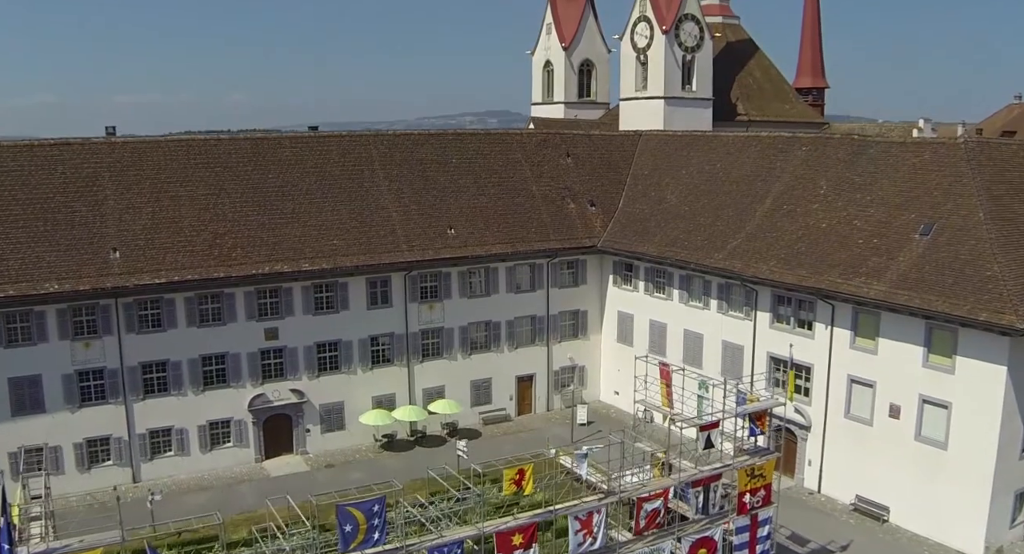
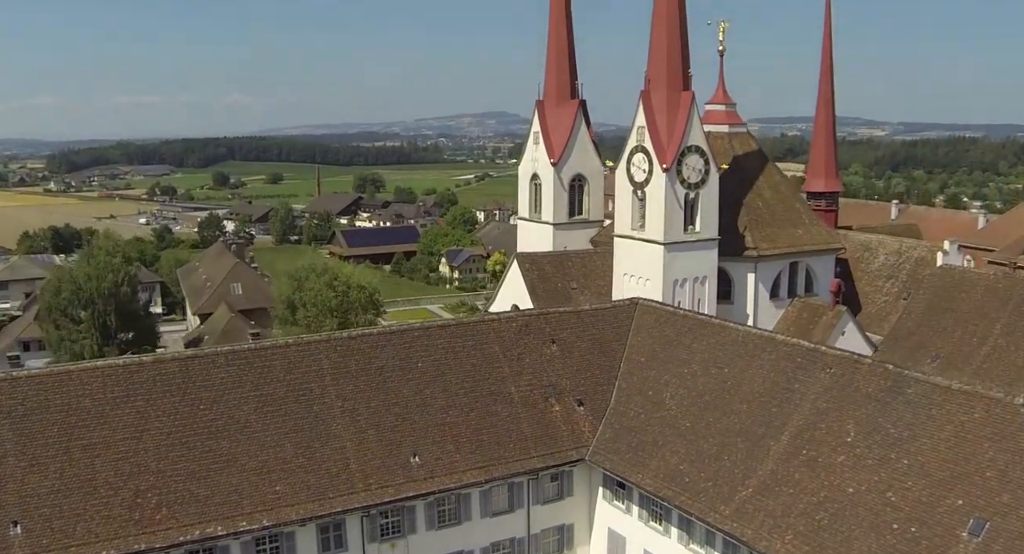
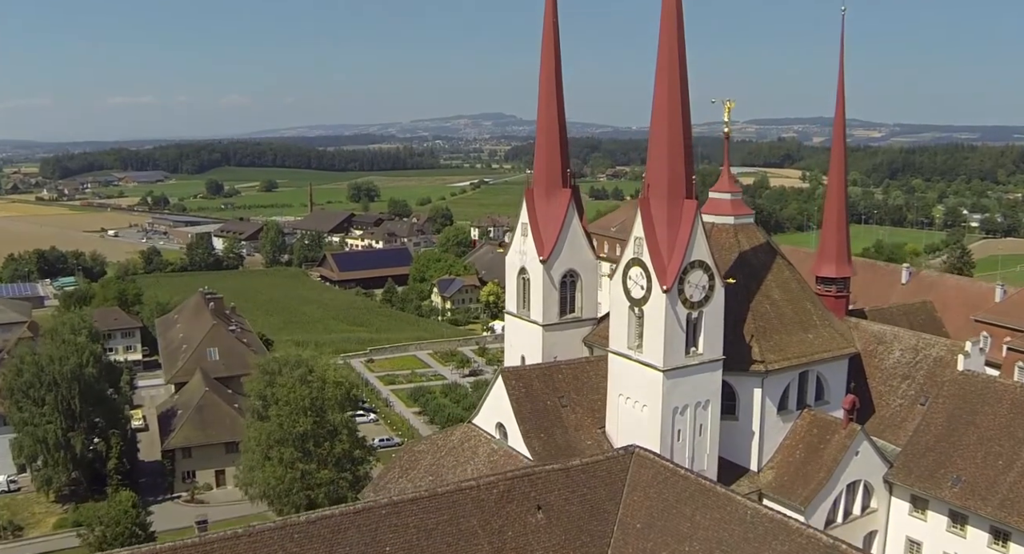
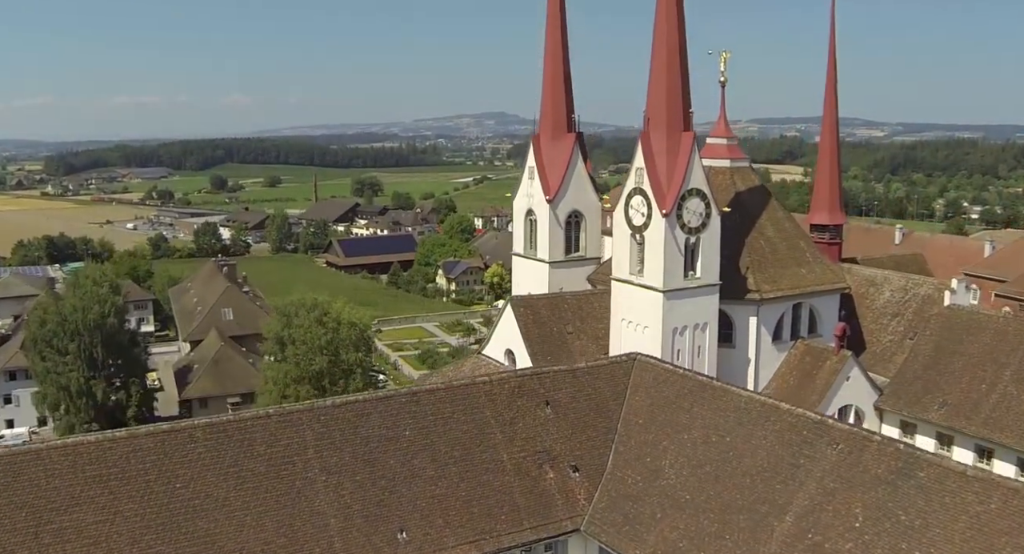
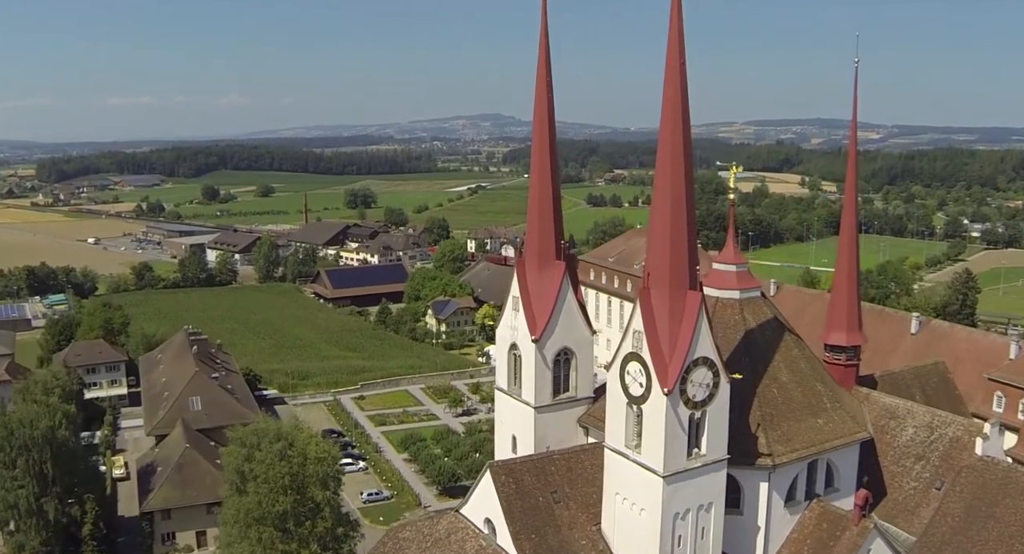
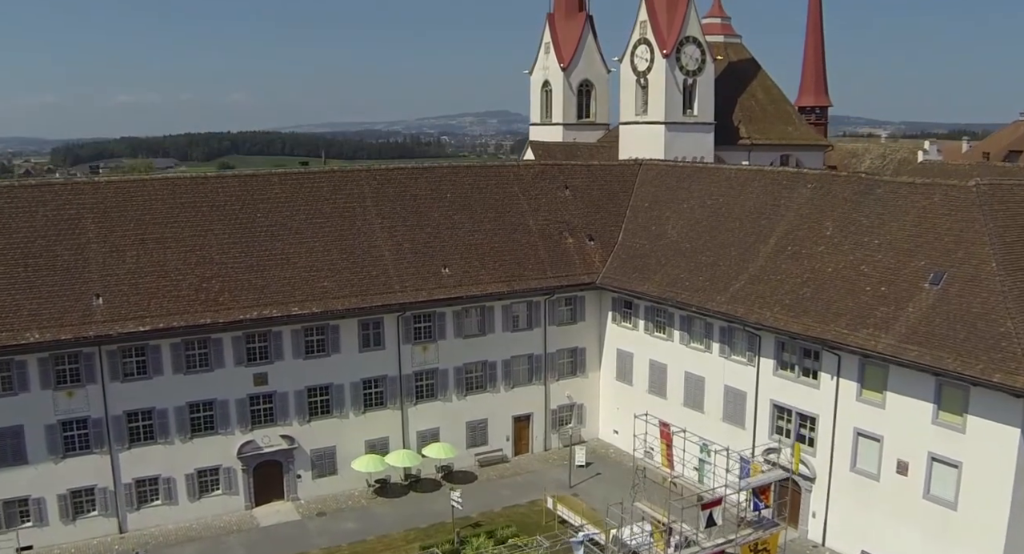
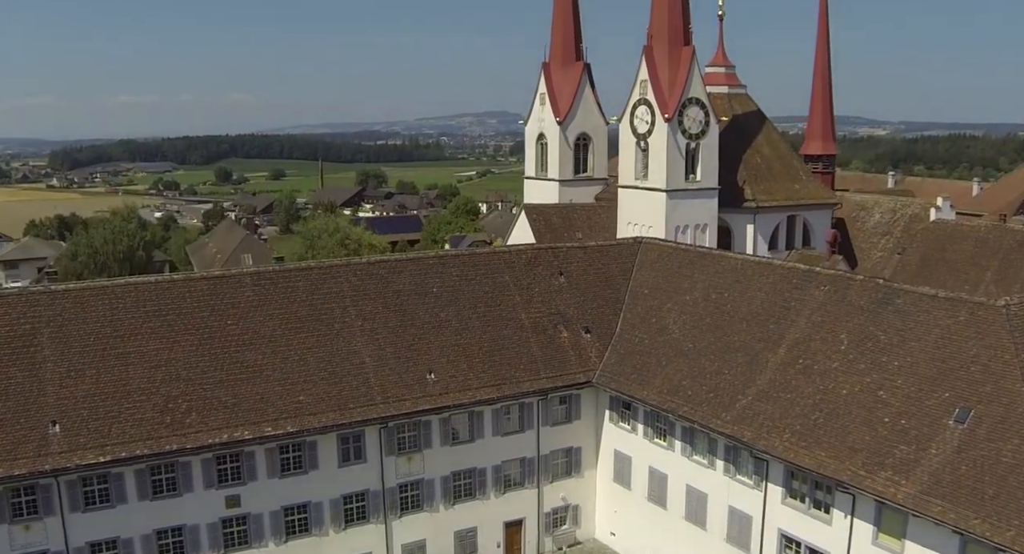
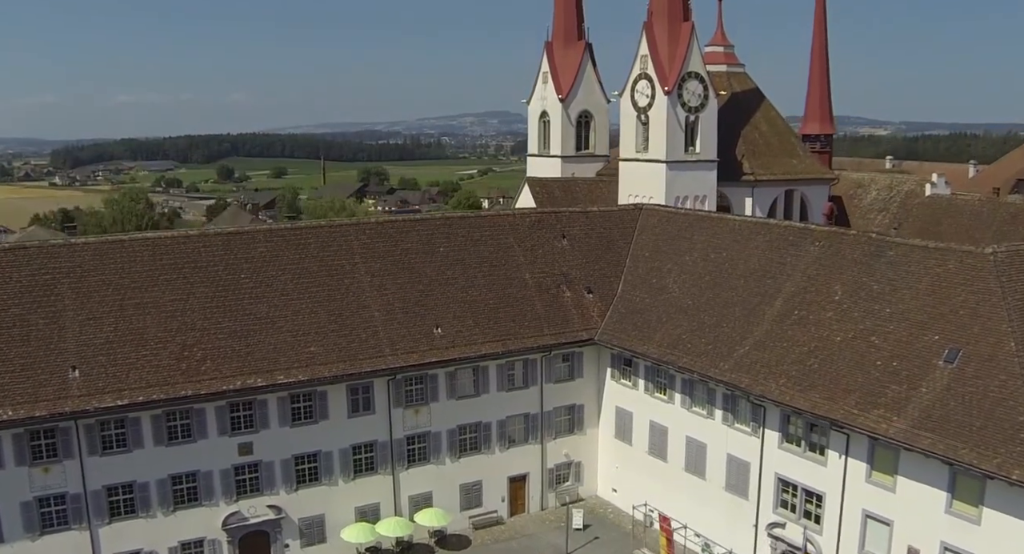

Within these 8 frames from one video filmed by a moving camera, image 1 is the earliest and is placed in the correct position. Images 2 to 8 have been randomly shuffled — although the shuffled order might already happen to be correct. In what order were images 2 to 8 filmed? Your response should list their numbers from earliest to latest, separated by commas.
6, 8, 7, 2, 4, 3, 5
